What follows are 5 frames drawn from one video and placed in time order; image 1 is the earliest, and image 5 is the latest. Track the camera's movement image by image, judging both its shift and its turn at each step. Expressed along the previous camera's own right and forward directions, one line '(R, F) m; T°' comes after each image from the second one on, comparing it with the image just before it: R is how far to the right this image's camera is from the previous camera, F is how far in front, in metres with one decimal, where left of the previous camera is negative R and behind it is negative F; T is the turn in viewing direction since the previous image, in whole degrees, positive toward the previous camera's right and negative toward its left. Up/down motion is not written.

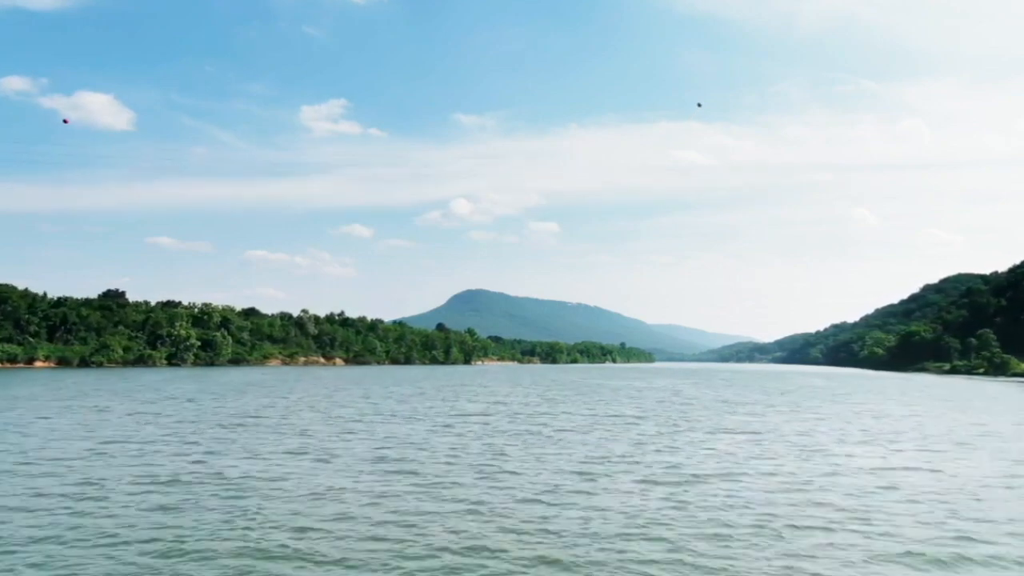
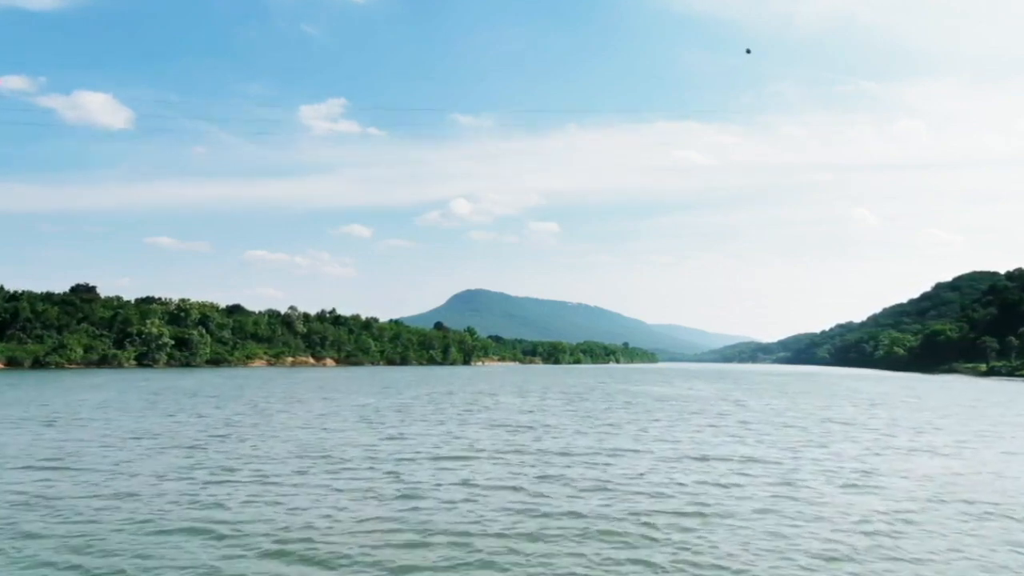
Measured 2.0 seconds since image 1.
(-0.7, +13.9) m; 0°
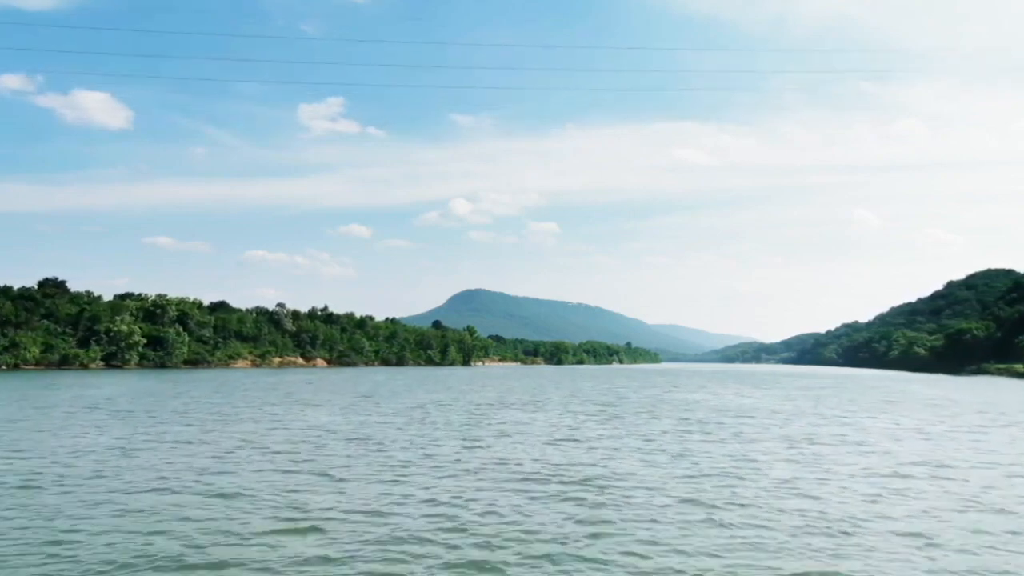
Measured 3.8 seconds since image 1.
(-0.8, +12.5) m; 0°
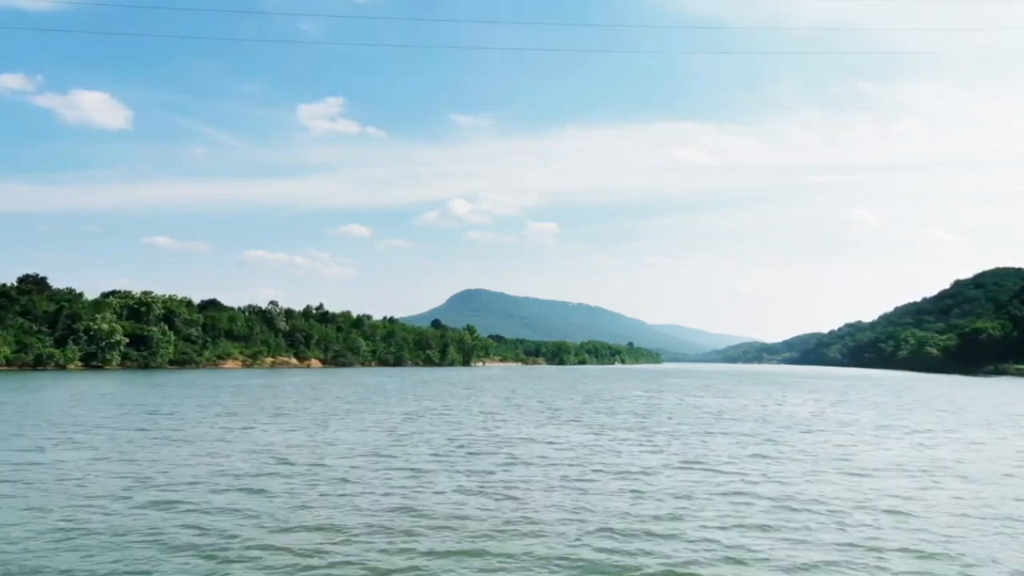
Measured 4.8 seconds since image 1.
(-0.4, +6.9) m; 0°
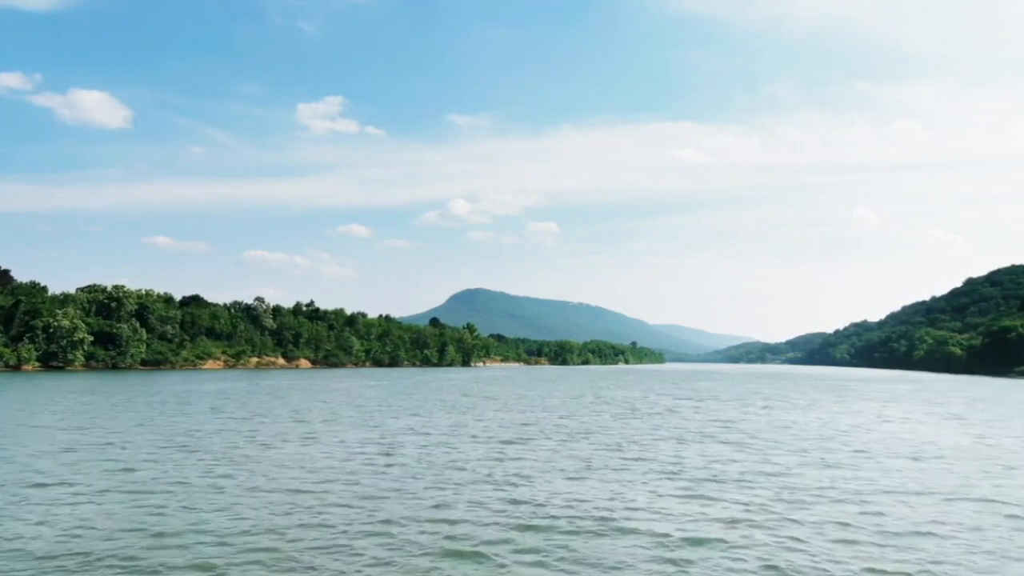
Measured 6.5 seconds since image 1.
(-0.7, +11.8) m; 0°
